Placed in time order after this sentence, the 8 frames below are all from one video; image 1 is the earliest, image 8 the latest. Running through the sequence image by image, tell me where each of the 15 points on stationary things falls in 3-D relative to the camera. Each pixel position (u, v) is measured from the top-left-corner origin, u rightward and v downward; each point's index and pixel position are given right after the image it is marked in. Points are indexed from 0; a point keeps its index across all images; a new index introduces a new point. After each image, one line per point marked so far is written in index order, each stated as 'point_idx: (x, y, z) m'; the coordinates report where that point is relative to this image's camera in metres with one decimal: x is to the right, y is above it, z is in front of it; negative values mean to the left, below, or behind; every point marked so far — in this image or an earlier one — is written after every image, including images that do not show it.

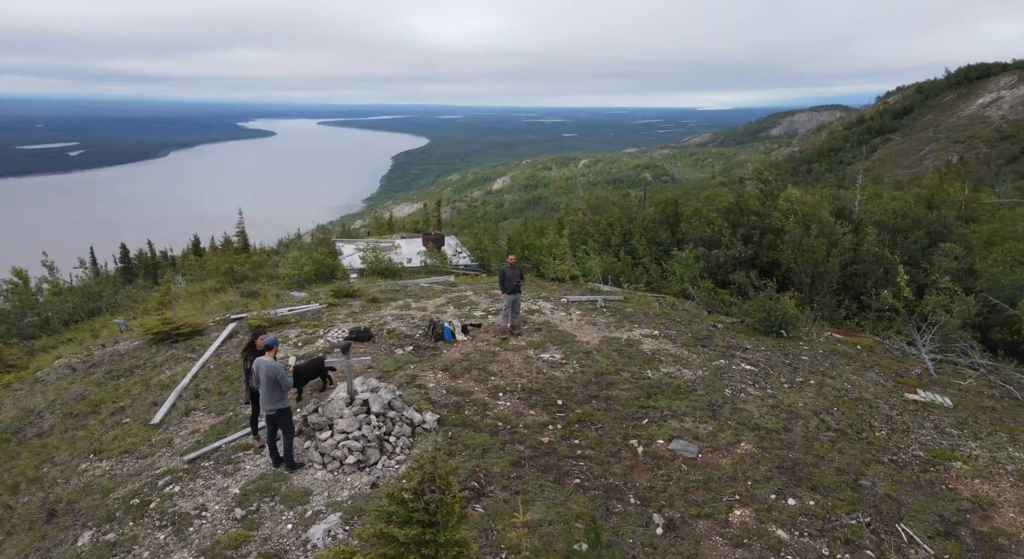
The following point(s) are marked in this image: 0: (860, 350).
0: (+6.6, -1.2, +10.7) m
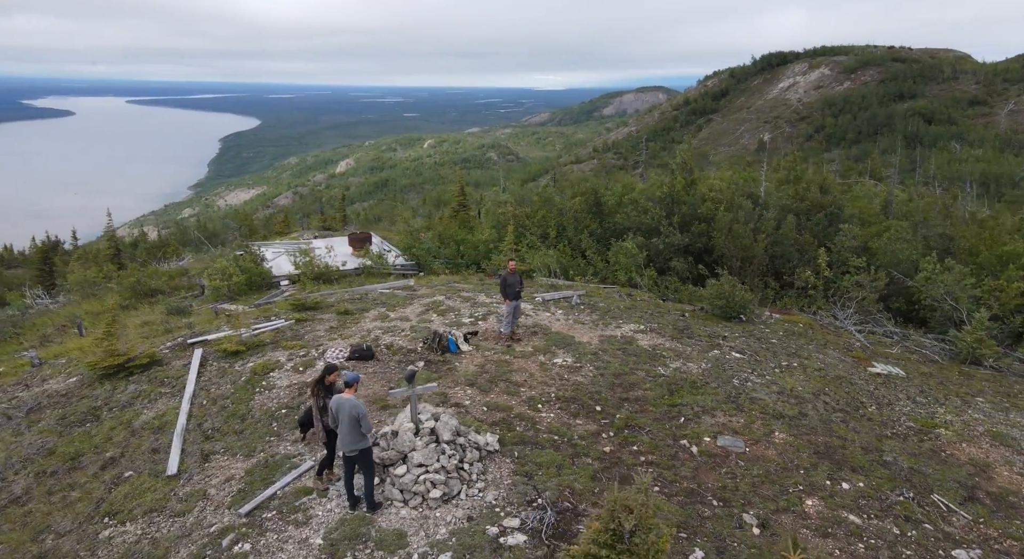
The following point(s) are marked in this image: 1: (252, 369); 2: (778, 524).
0: (+6.0, -0.9, +11.6) m
1: (-2.8, -1.0, +5.8) m
2: (+1.8, -1.7, +3.5) m
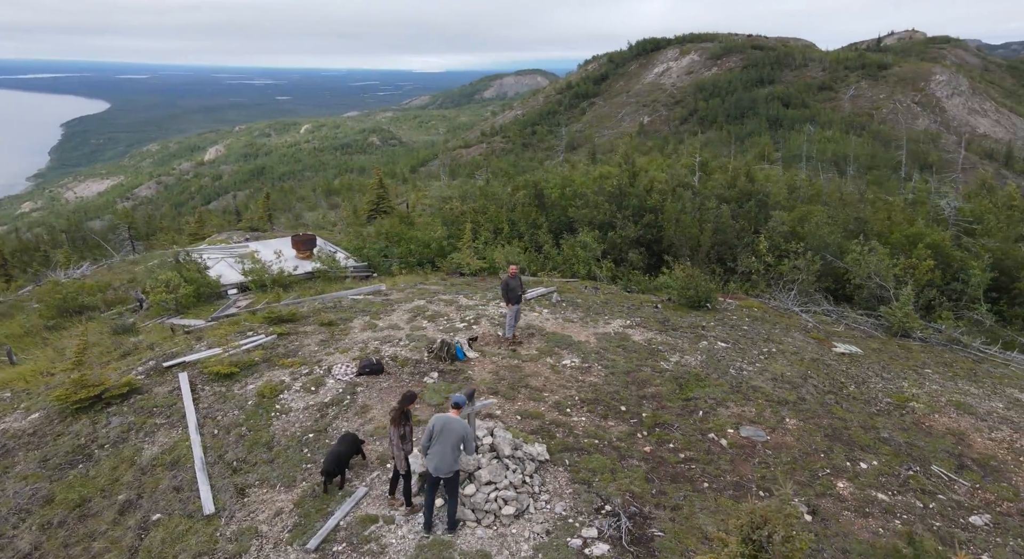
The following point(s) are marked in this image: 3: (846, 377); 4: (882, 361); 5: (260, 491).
0: (+5.4, -0.7, +12.3) m
1: (-2.6, -1.2, +5.5) m
2: (+2.3, -1.7, +3.8) m
3: (+4.8, -1.4, +7.6) m
4: (+6.5, -1.5, +9.4) m
5: (-1.9, -1.6, +4.1) m
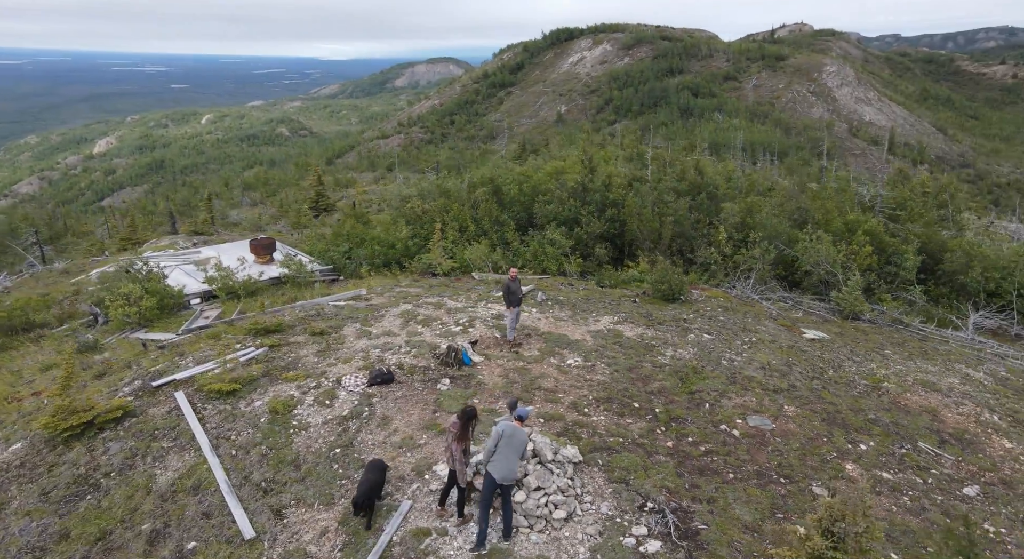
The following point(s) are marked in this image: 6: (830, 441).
0: (+4.9, -0.5, +12.9) m
1: (-2.5, -1.3, +5.4) m
2: (+2.6, -1.7, +4.1) m
3: (+4.7, -1.3, +8.1) m
4: (+6.3, -1.3, +10.0) m
5: (-1.6, -1.8, +4.0) m
6: (+3.1, -1.6, +5.1) m
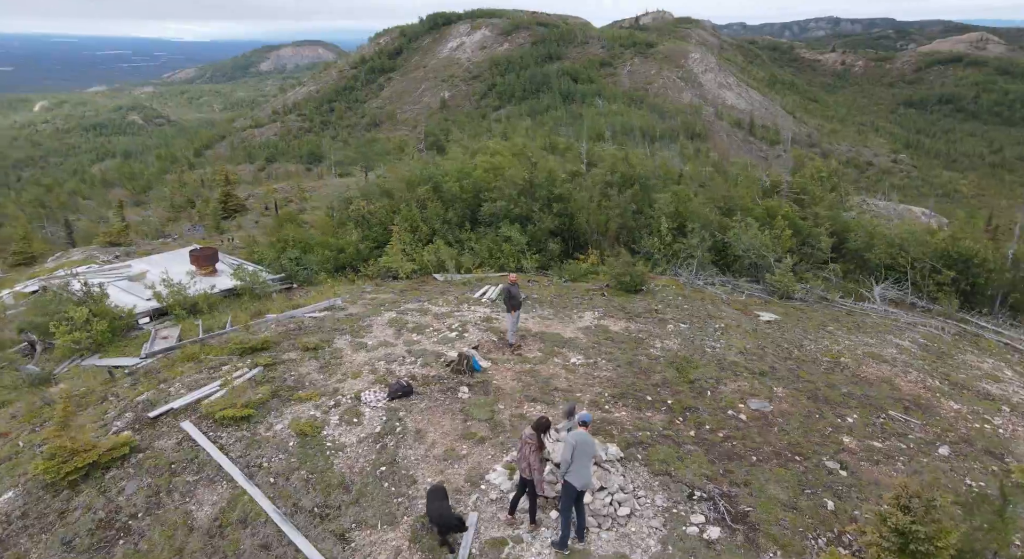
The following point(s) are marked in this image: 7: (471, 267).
0: (+4.1, -0.2, +13.7) m
1: (-2.2, -1.5, +5.4) m
2: (+3.0, -1.6, +4.7) m
3: (+4.6, -1.1, +9.0) m
4: (+5.9, -1.0, +11.1) m
5: (-1.1, -2.0, +4.1) m
6: (+3.3, -1.5, +5.7) m
7: (-1.4, +0.3, +14.9) m
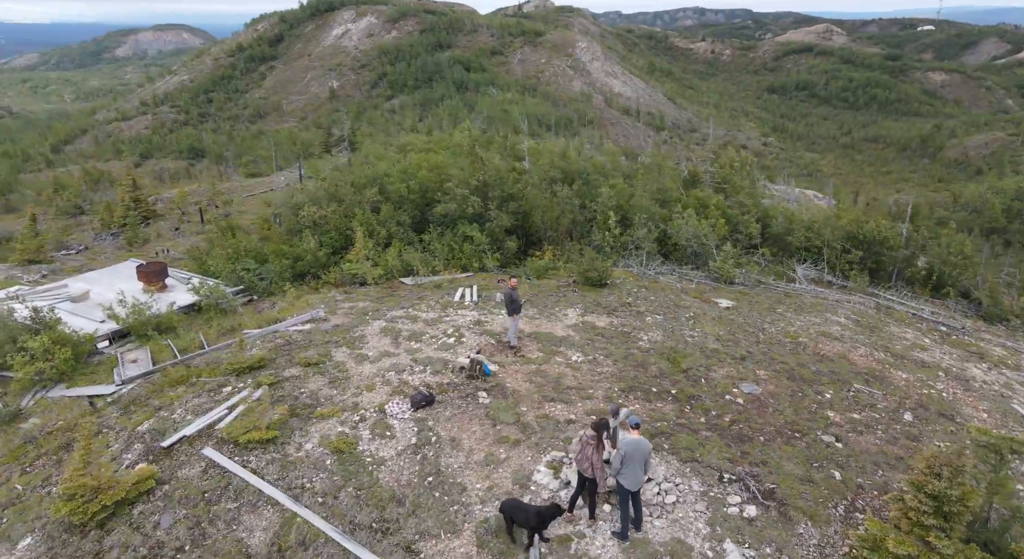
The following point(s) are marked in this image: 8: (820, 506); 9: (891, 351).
0: (+3.4, 0.0, +14.4) m
1: (-1.9, -1.7, +5.5) m
2: (+3.4, -1.6, +5.4) m
3: (+4.4, -0.9, +9.8) m
4: (+5.4, -0.8, +12.1) m
5: (-0.7, -2.1, +4.3) m
6: (+3.6, -1.4, +6.5) m
7: (-2.3, +0.3, +14.9) m
8: (+2.6, -1.9, +4.5) m
9: (+7.2, -1.4, +10.1) m
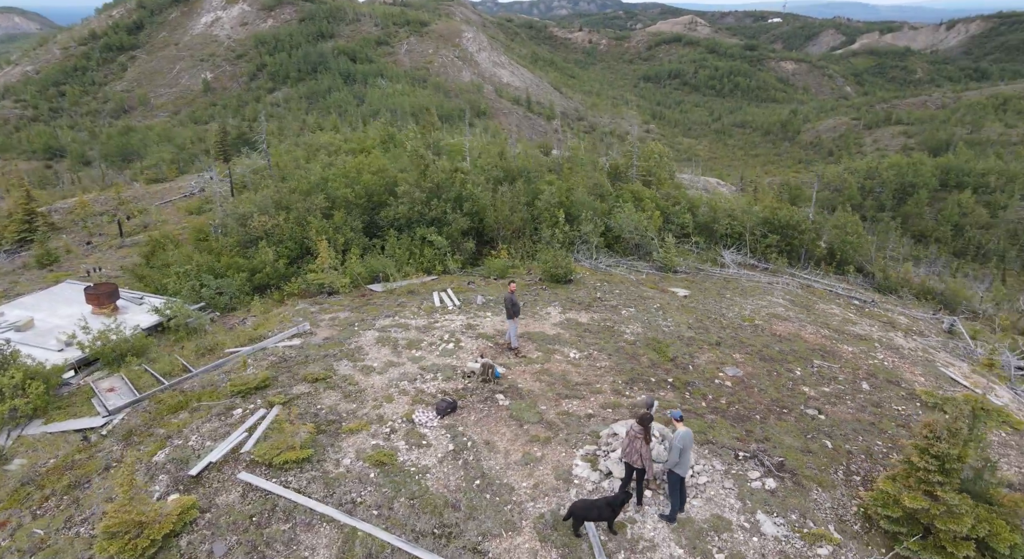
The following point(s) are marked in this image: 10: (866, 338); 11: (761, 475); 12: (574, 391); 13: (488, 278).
0: (+2.5, +0.2, +15.2) m
1: (-1.5, -2.0, +5.7) m
2: (+3.7, -1.5, +6.3) m
3: (+4.2, -0.7, +10.8) m
4: (+4.9, -0.5, +13.1) m
5: (-0.2, -2.3, +4.7) m
6: (+3.7, -1.3, +7.3) m
7: (-3.2, +0.1, +15.0) m
8: (+3.1, -1.9, +5.2) m
9: (+6.9, -1.0, +11.4) m
10: (+7.5, -1.3, +11.2) m
11: (+2.4, -1.8, +5.1) m
12: (+0.8, -1.4, +6.9) m
13: (-0.4, 0.0, +15.1) m
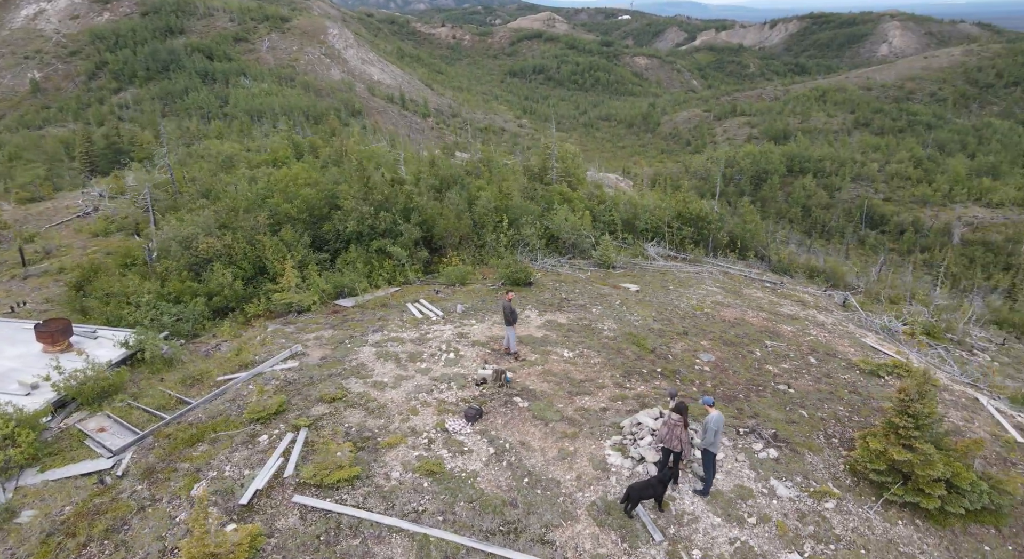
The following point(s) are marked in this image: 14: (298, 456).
0: (+1.5, +0.2, +16.1) m
1: (-1.1, -2.3, +6.2) m
2: (+4.0, -1.5, +7.5) m
3: (+3.8, -0.6, +11.9) m
4: (+4.2, -0.3, +14.3) m
5: (+0.4, -2.5, +5.4) m
6: (+3.9, -1.3, +8.5) m
7: (-4.1, -0.2, +15.2) m
8: (+3.5, -1.9, +6.3) m
9: (+6.5, -0.7, +12.9) m
10: (+7.1, -0.9, +12.8) m
11: (+2.9, -1.9, +6.1) m
12: (+1.0, -1.6, +7.7) m
13: (-1.3, -0.1, +15.6) m
14: (-2.8, -2.2, +6.9) m
